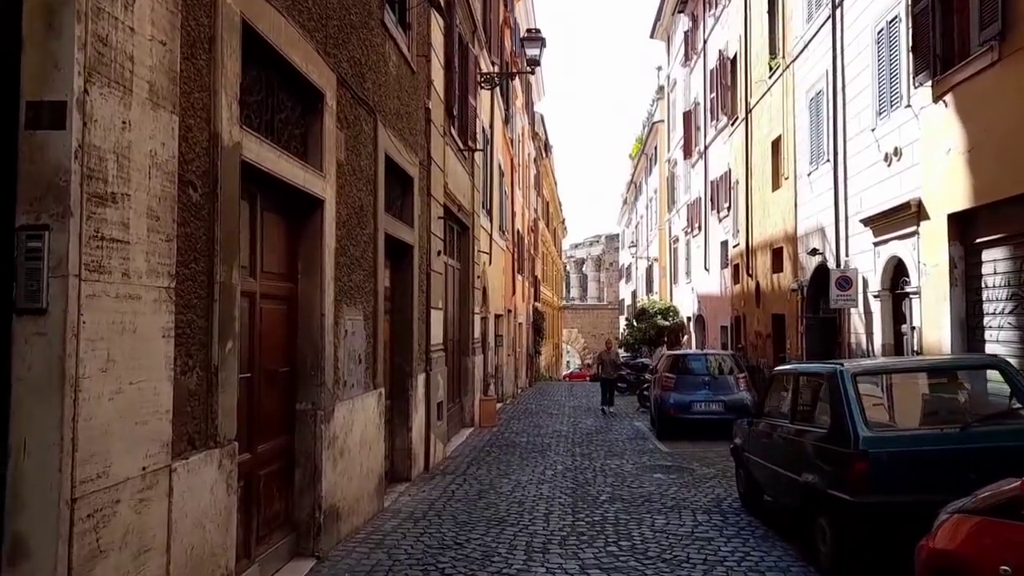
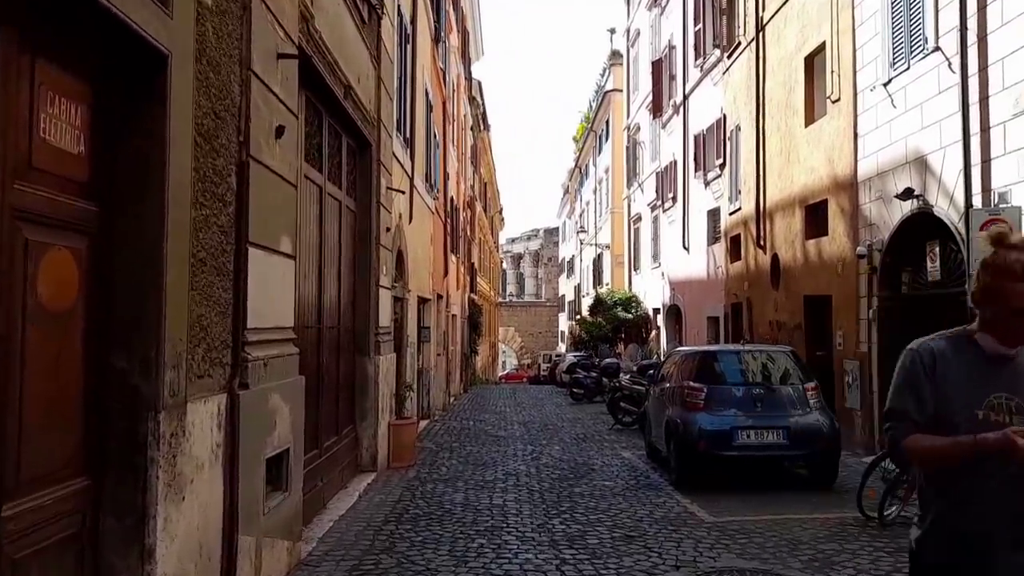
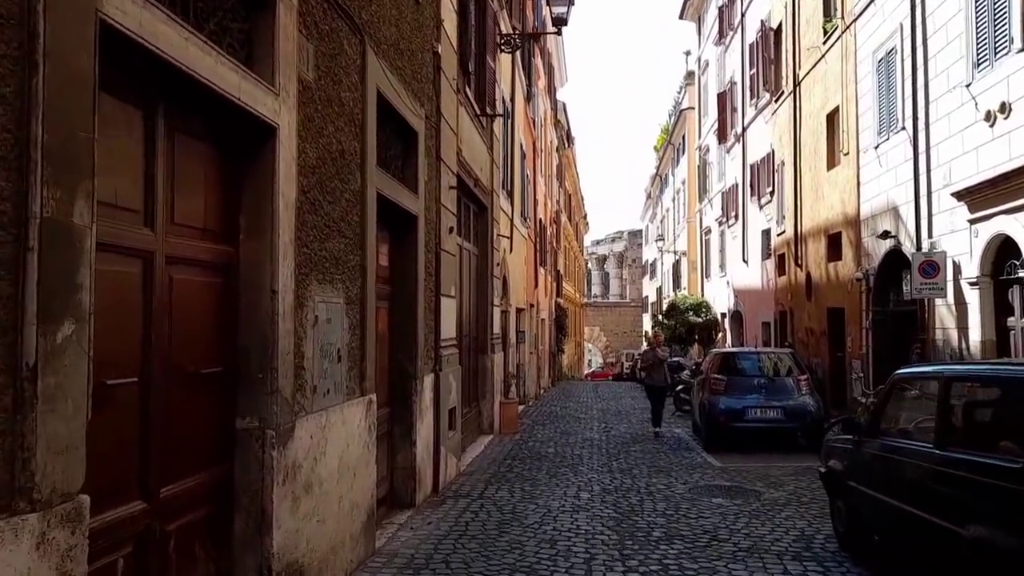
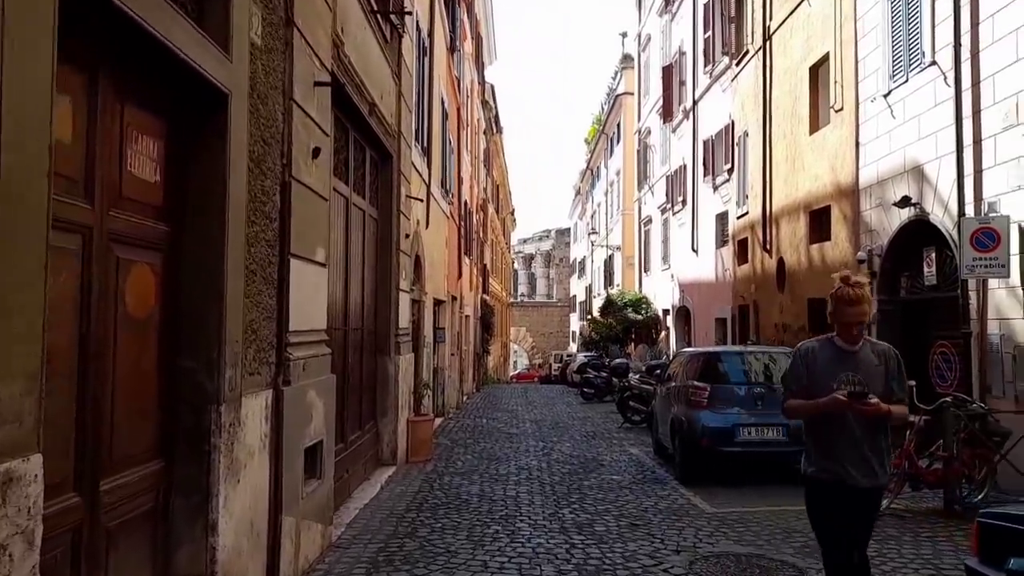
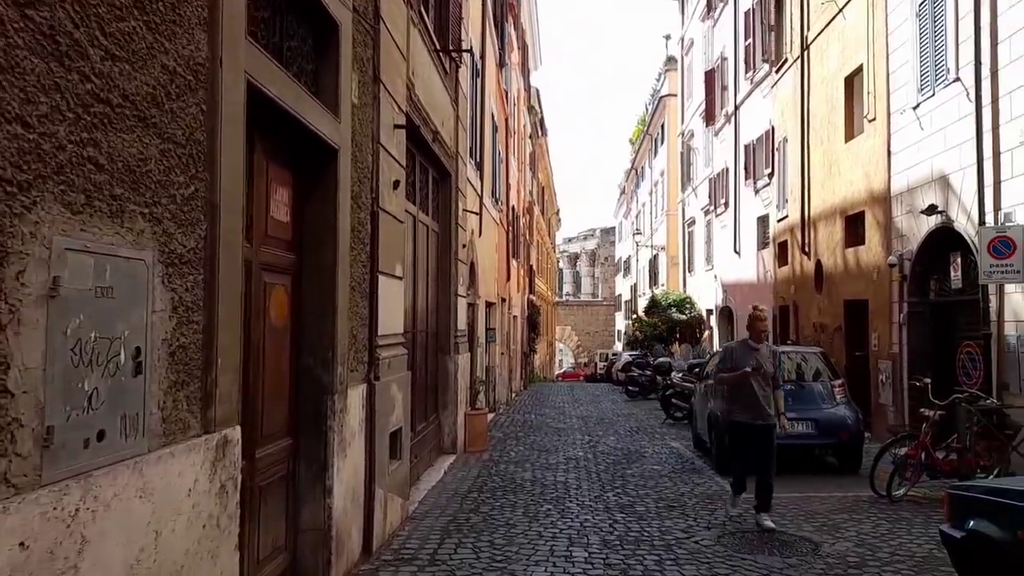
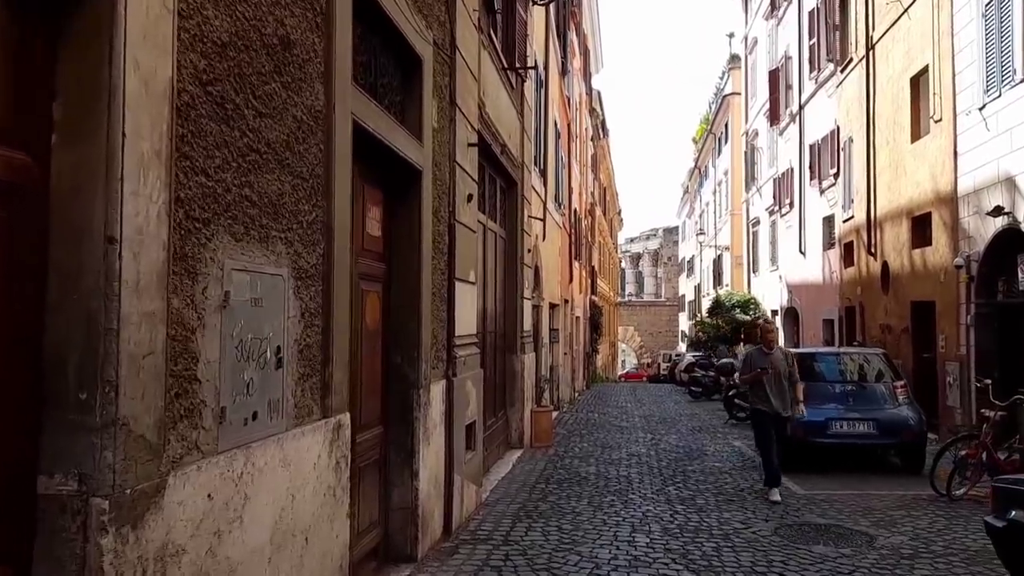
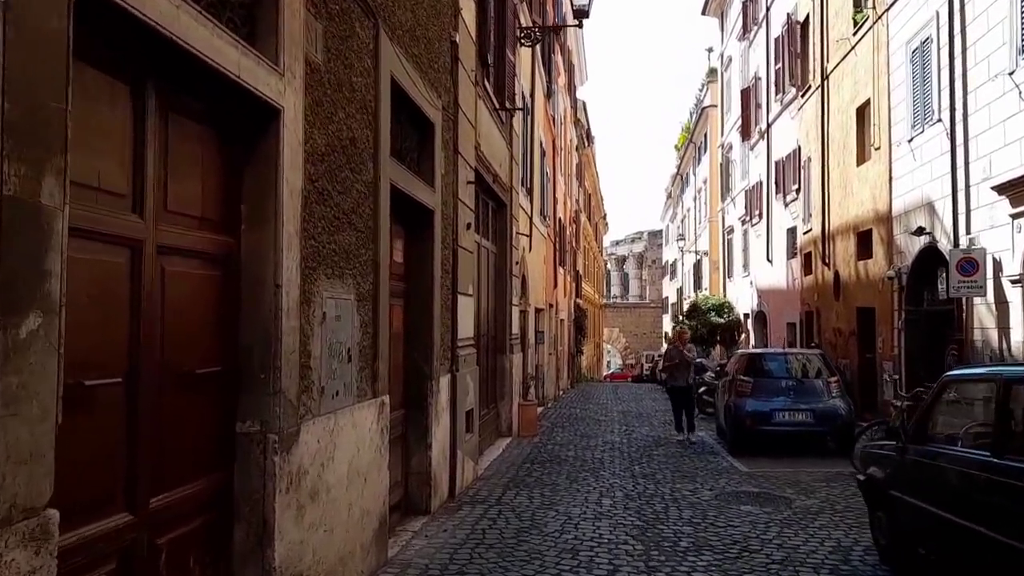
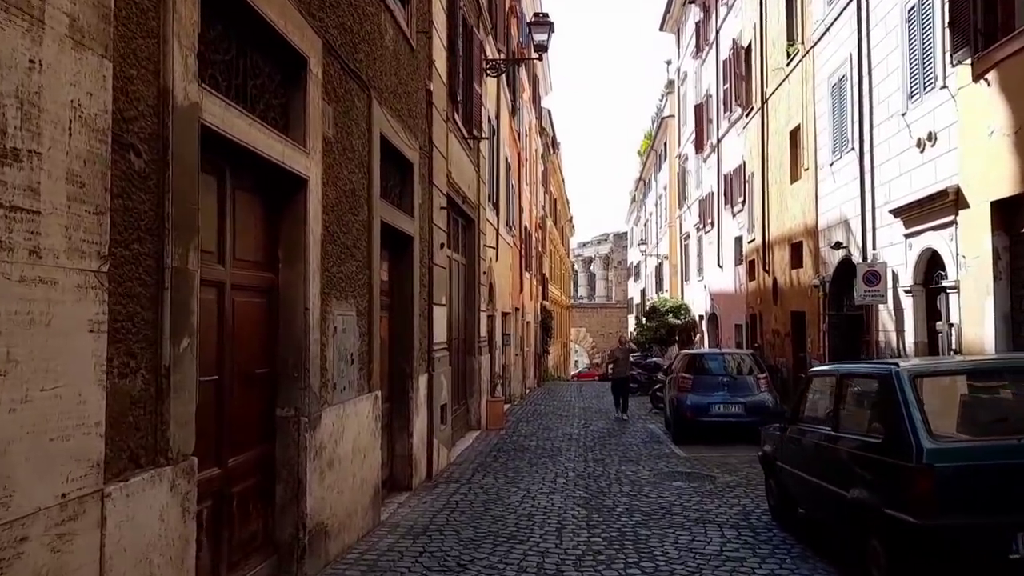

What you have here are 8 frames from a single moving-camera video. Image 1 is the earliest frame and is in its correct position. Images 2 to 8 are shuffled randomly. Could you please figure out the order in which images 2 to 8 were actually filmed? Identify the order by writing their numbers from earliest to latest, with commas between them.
8, 3, 7, 6, 5, 4, 2
